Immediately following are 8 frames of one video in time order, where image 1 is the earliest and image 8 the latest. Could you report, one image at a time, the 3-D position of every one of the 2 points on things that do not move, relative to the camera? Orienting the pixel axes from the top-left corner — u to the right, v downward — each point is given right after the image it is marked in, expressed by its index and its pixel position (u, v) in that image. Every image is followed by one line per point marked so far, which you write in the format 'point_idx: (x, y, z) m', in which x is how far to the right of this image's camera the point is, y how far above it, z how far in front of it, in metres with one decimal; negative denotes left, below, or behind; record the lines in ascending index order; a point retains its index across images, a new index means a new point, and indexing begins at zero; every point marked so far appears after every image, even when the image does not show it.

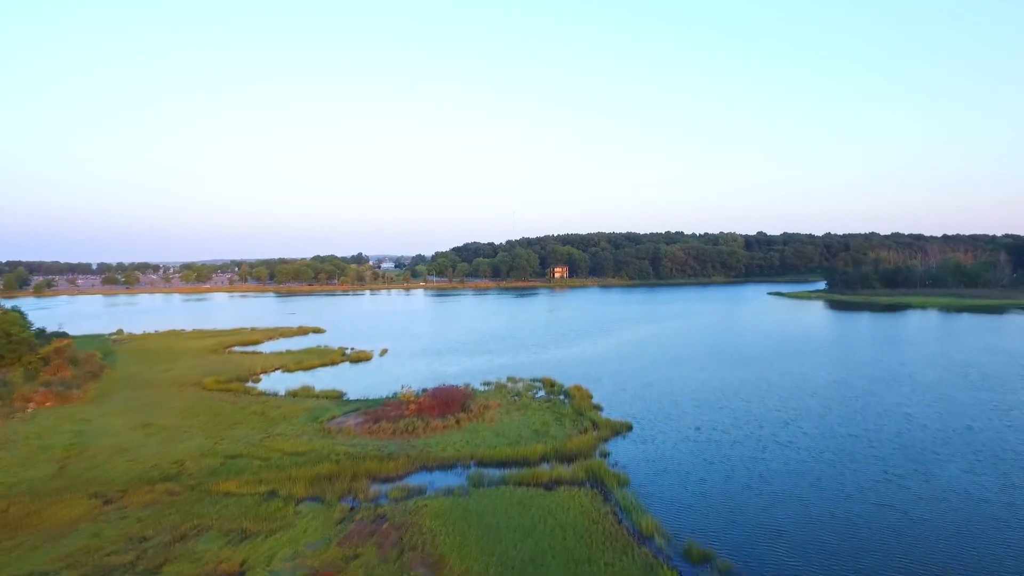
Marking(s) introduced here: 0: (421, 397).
0: (-2.3, -2.7, +16.2) m
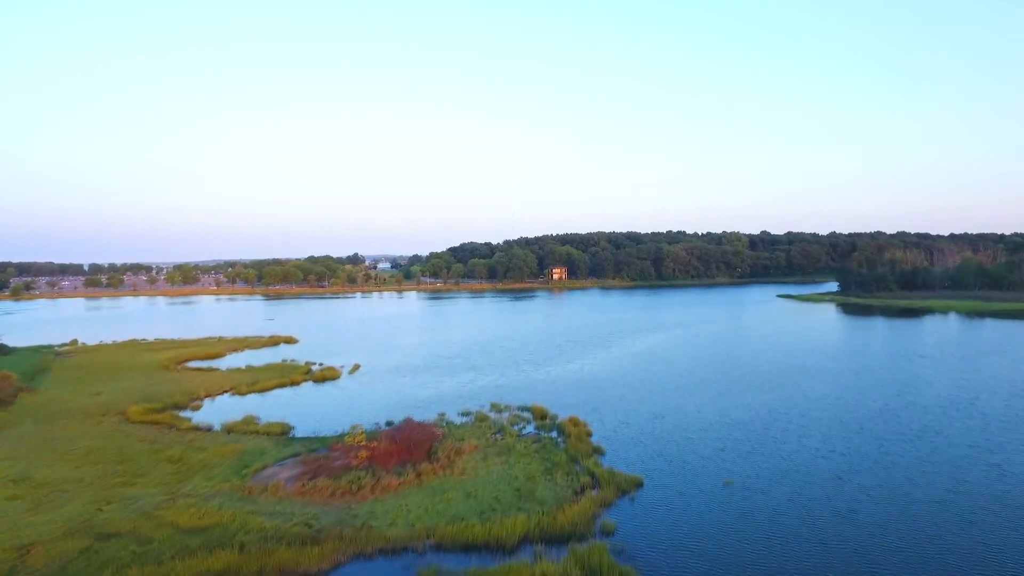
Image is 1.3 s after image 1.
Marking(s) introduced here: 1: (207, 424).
0: (-2.7, -3.0, +13.1) m
1: (-7.3, -3.2, +15.4) m
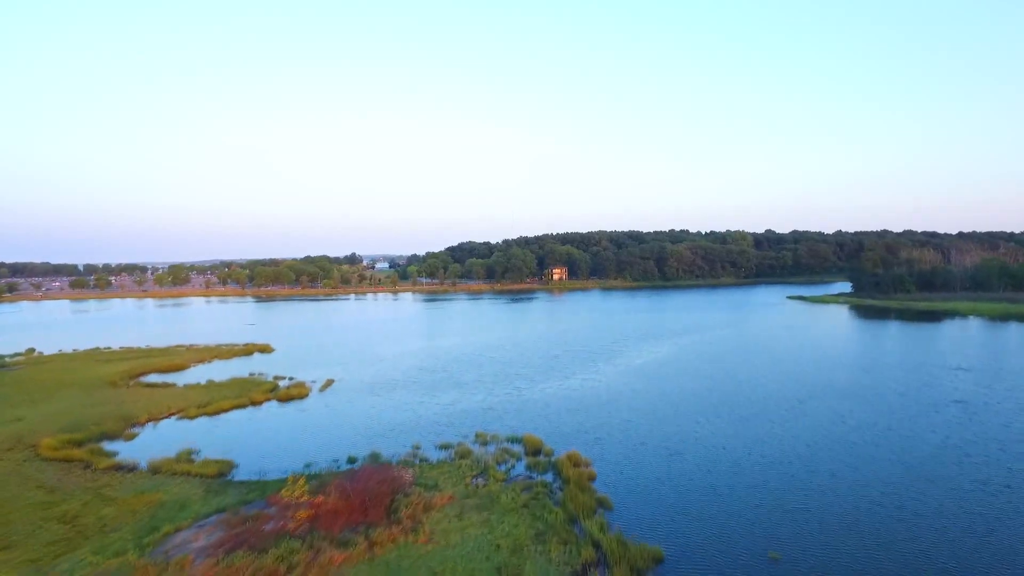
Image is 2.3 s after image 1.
0: (-3.0, -3.2, +10.5) m
1: (-7.6, -3.4, +12.8) m
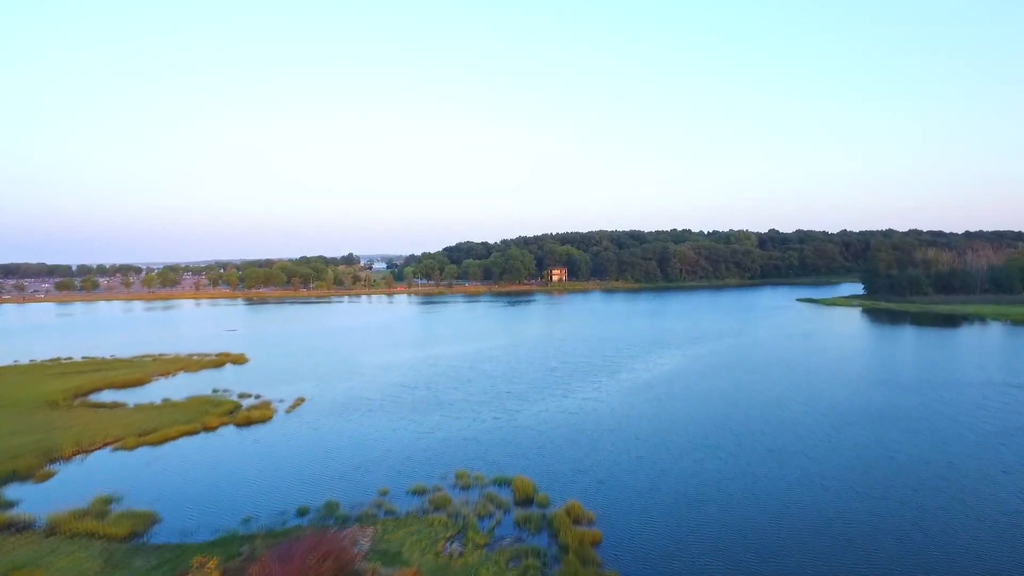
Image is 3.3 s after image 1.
0: (-3.2, -3.4, +8.1) m
1: (-7.8, -3.7, +10.4) m
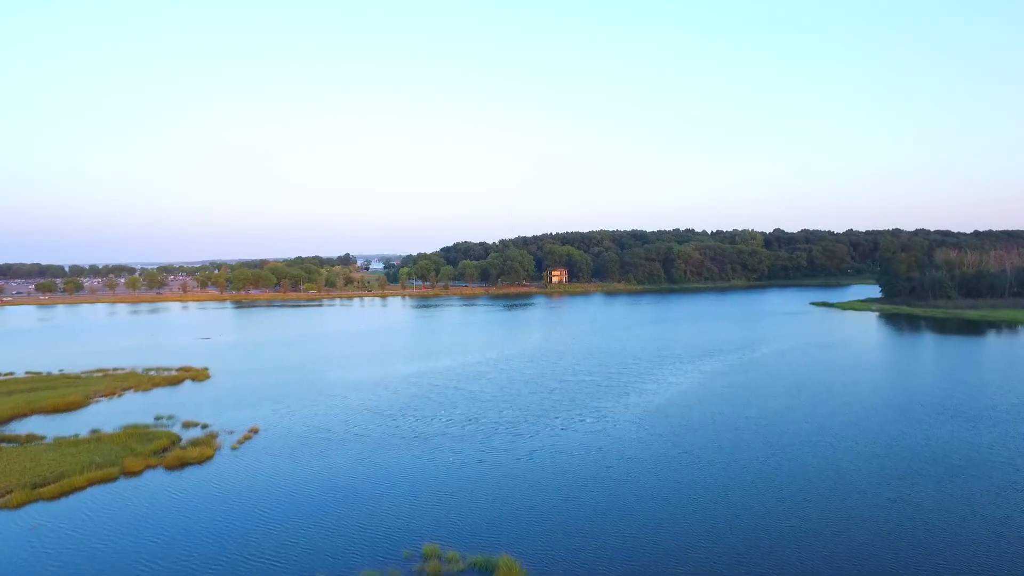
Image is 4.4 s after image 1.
0: (-3.4, -3.7, +5.2) m
1: (-8.0, -3.9, +7.5) m
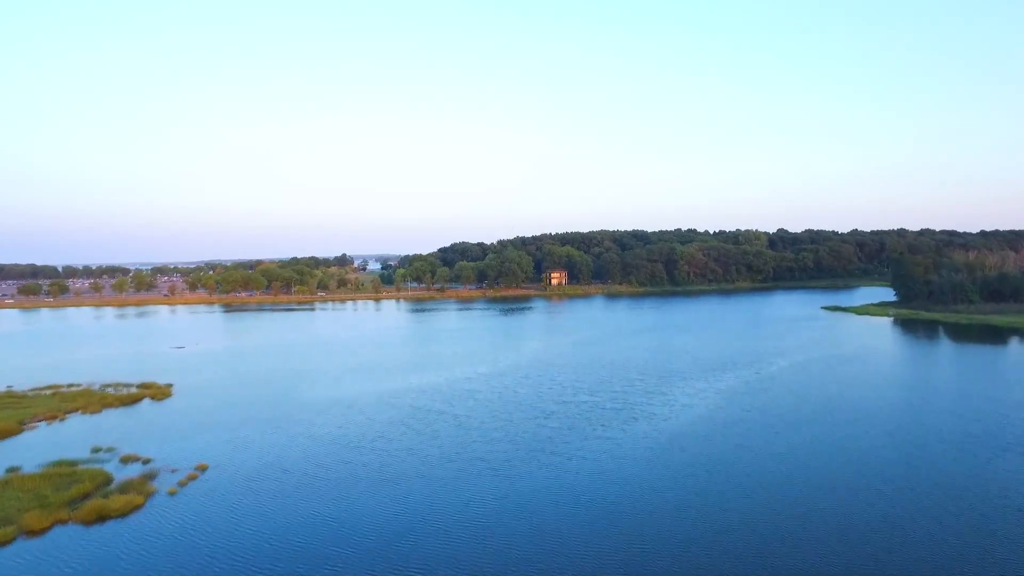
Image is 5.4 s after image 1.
0: (-3.7, -4.0, +2.9) m
1: (-8.2, -4.2, +5.2) m
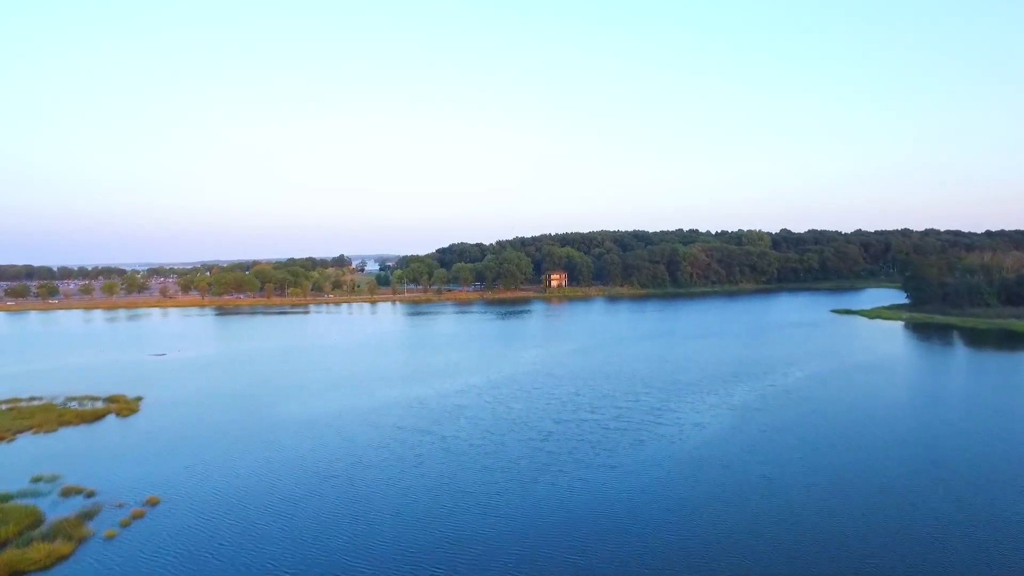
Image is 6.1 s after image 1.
0: (-3.8, -4.2, +1.2) m
1: (-8.4, -4.4, +3.6) m
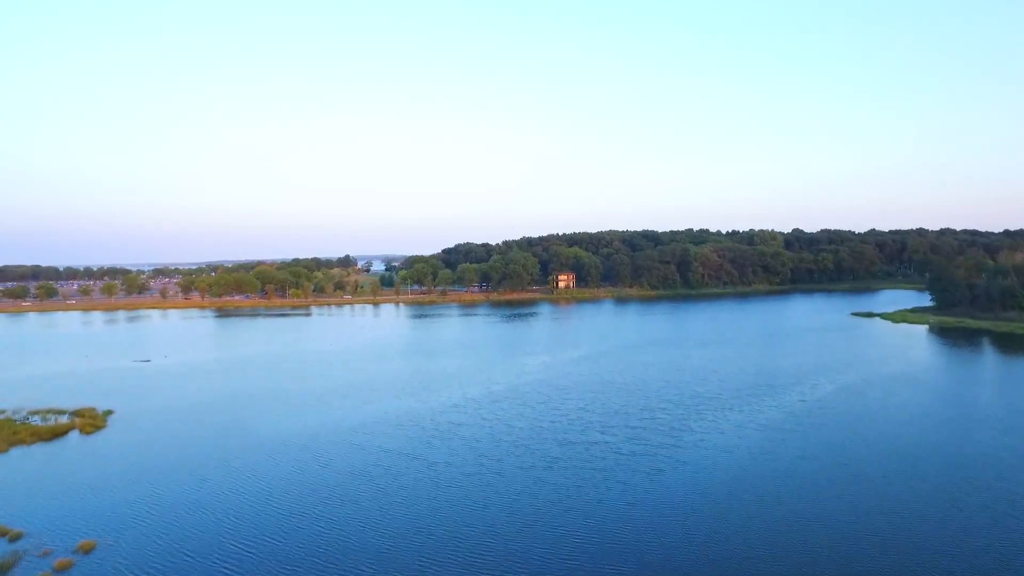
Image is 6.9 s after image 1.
0: (-3.0, -4.3, -0.4) m
1: (-7.5, -4.6, +1.9) m
